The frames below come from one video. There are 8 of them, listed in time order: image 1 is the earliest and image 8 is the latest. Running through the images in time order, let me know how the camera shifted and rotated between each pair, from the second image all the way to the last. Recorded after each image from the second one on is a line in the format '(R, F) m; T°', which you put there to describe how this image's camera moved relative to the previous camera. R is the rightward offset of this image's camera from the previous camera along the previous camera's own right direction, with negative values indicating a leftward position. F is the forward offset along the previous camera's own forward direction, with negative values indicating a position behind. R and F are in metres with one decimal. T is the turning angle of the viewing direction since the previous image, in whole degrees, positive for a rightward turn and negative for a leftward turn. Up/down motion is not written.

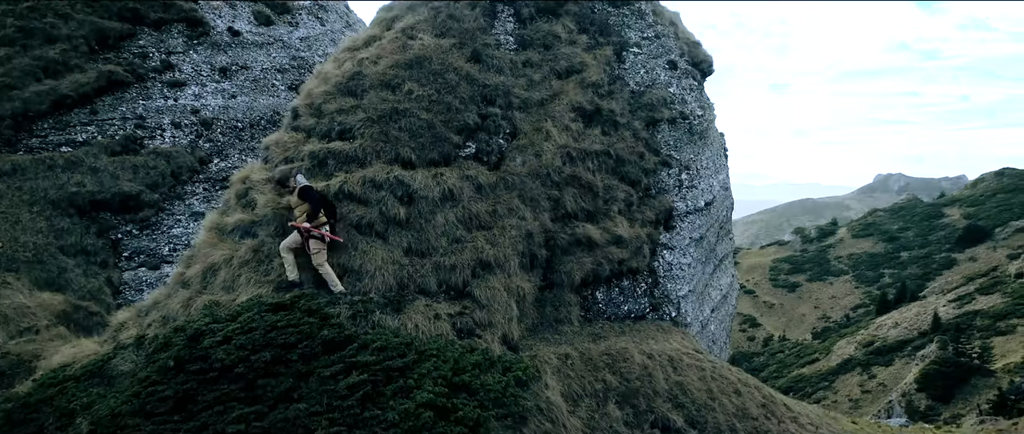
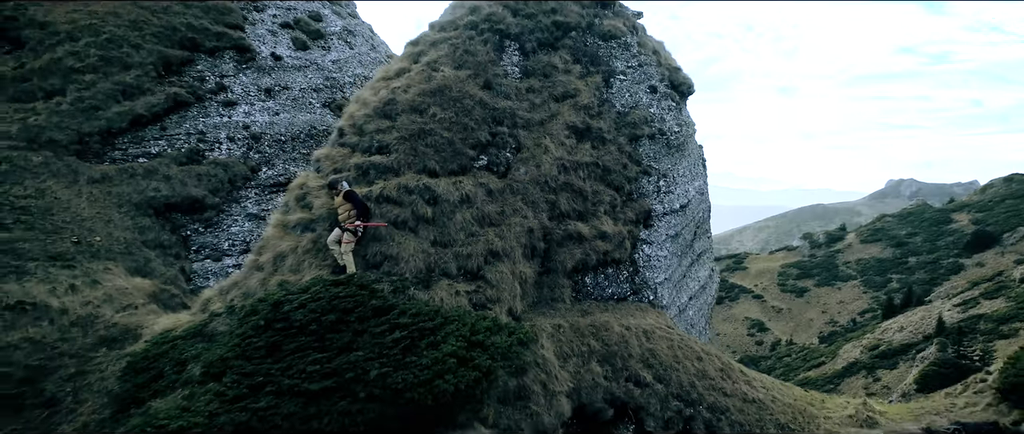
(+0.1, -3.5) m; -1°
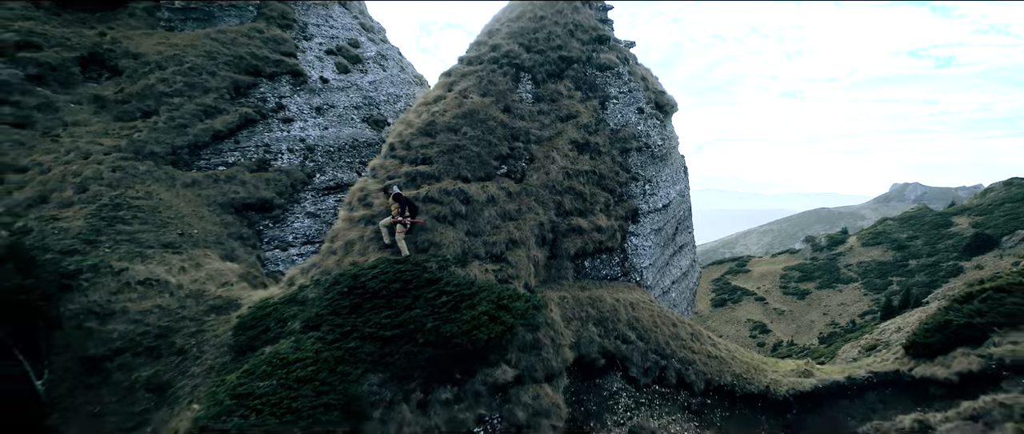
(-0.3, -5.0) m; 0°
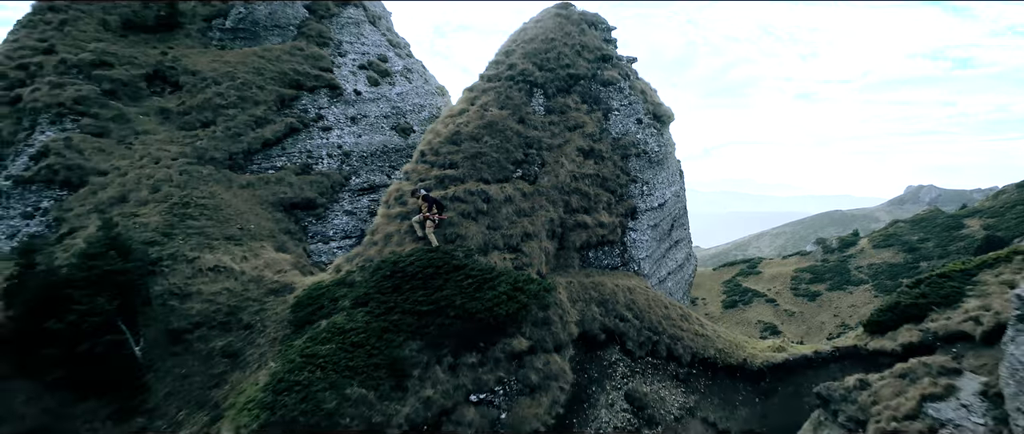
(-0.1, -3.7) m; -1°
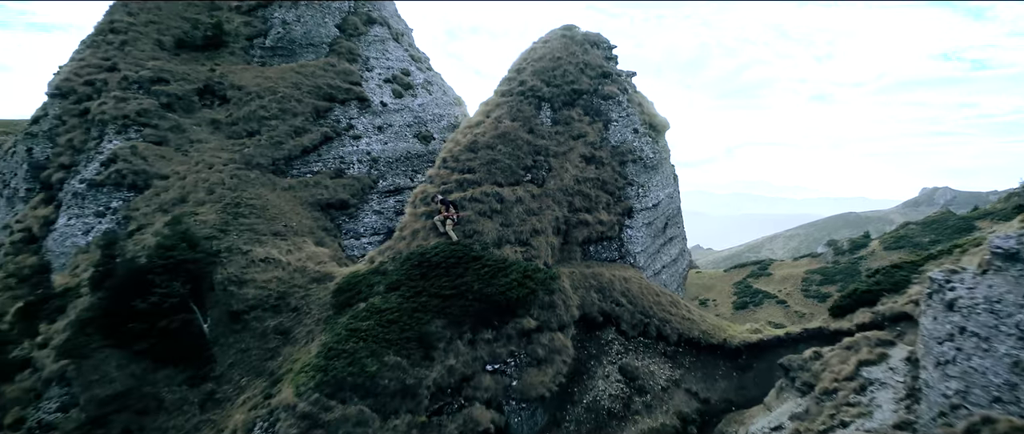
(+0.1, -3.9) m; -1°
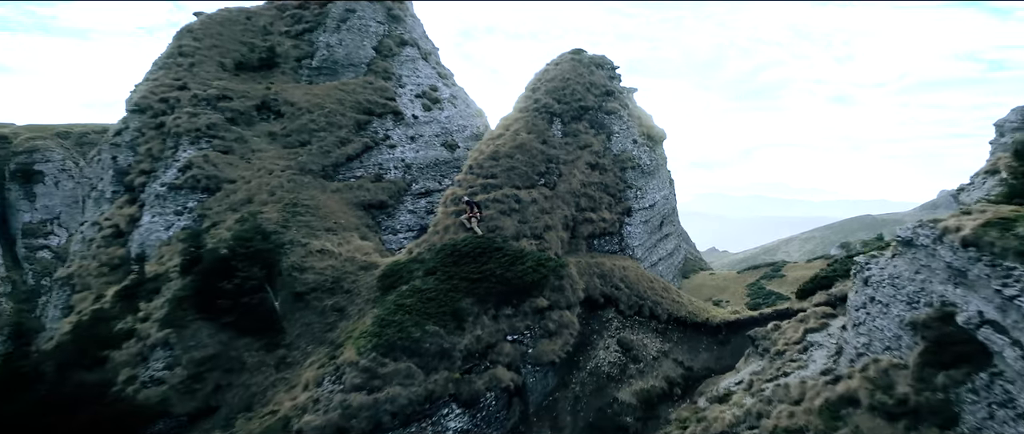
(0.0, -5.6) m; -1°
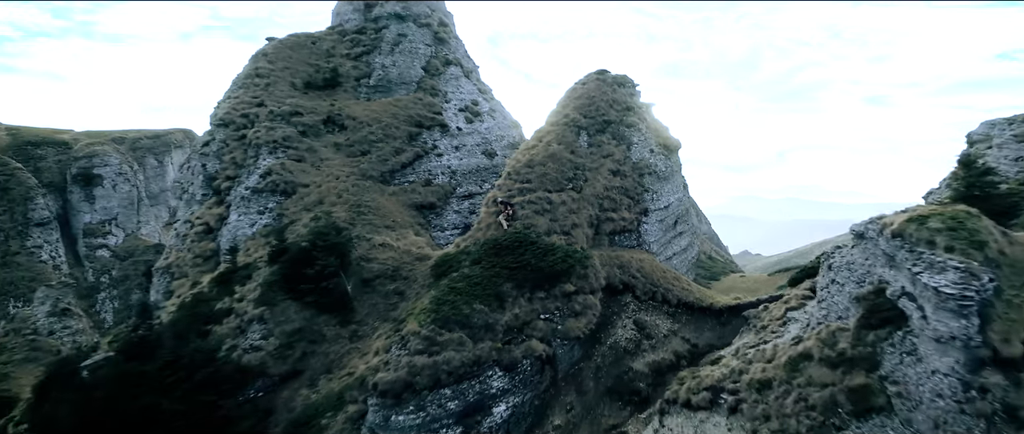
(0.0, -6.2) m; -2°
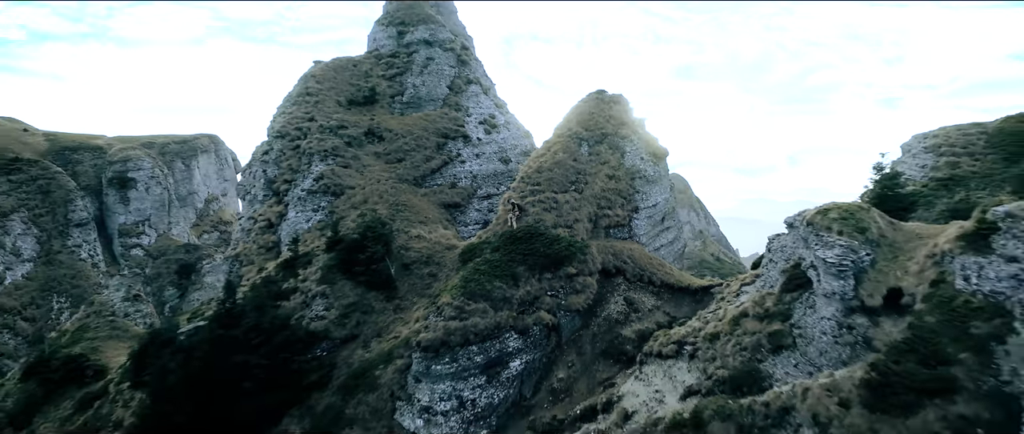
(-0.1, -8.9) m; -1°
